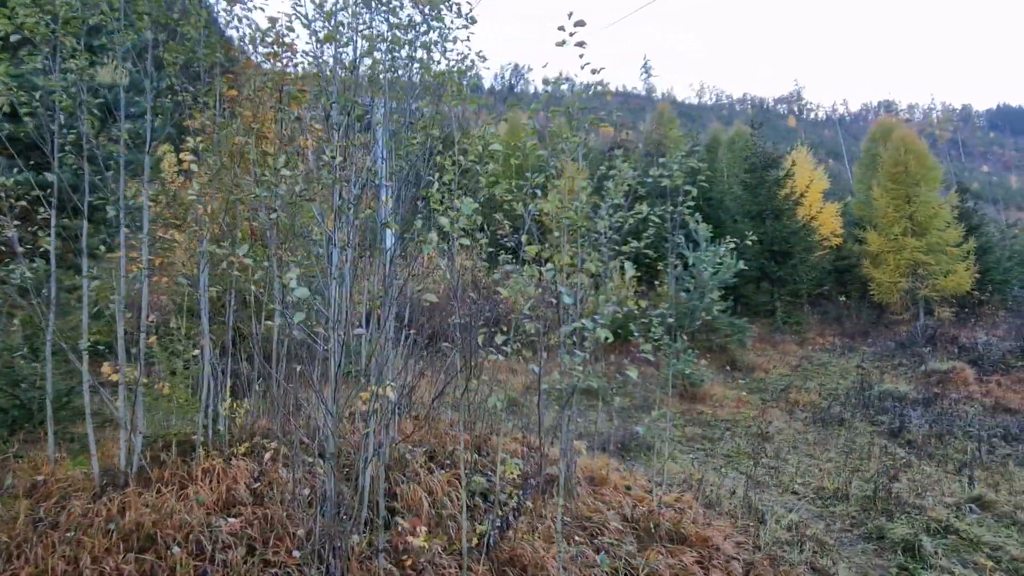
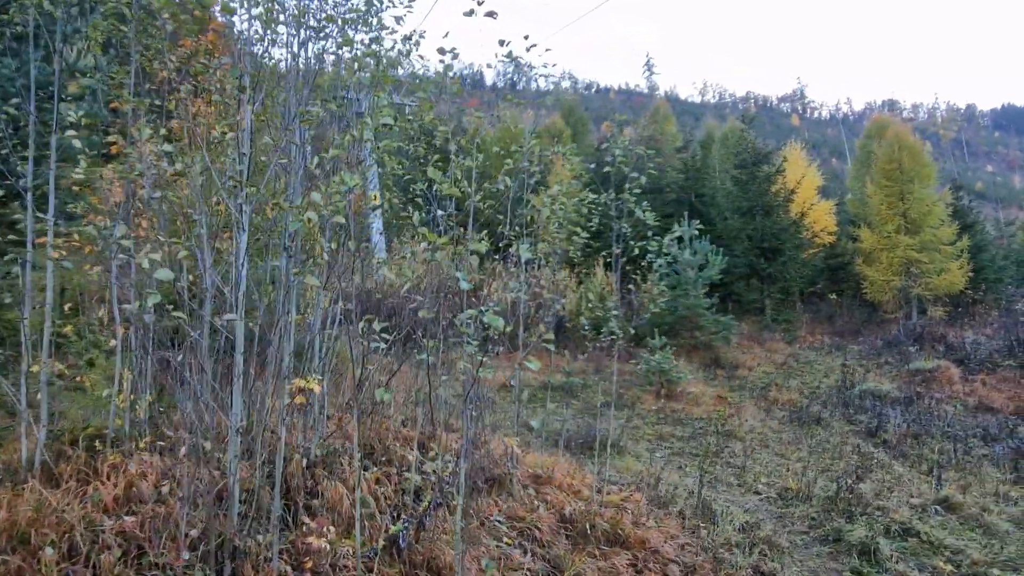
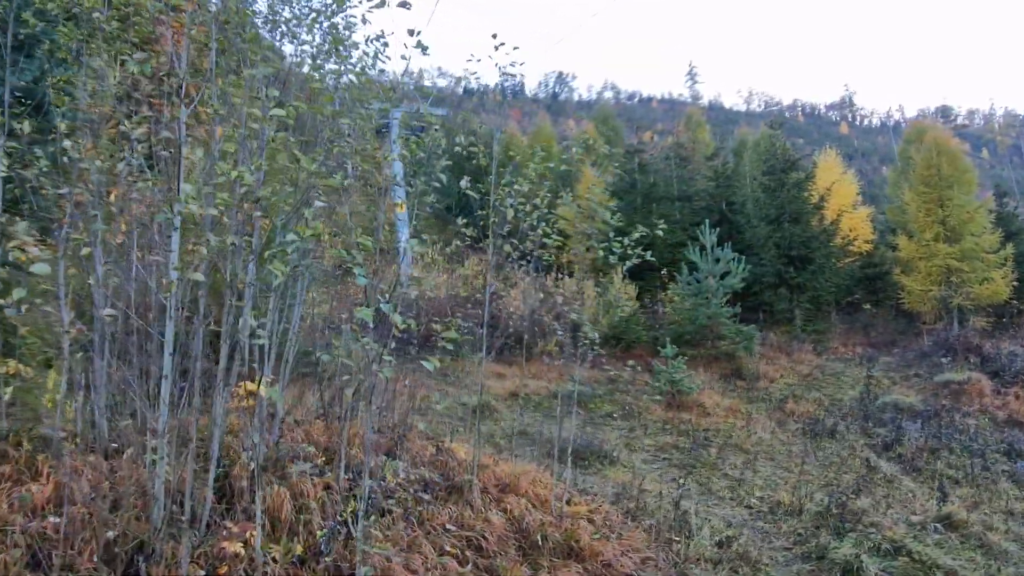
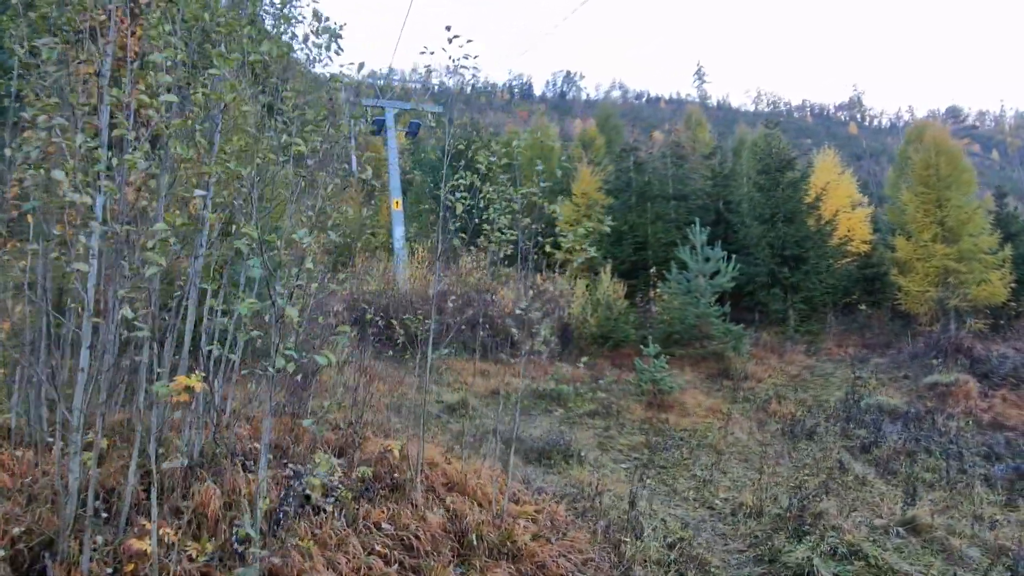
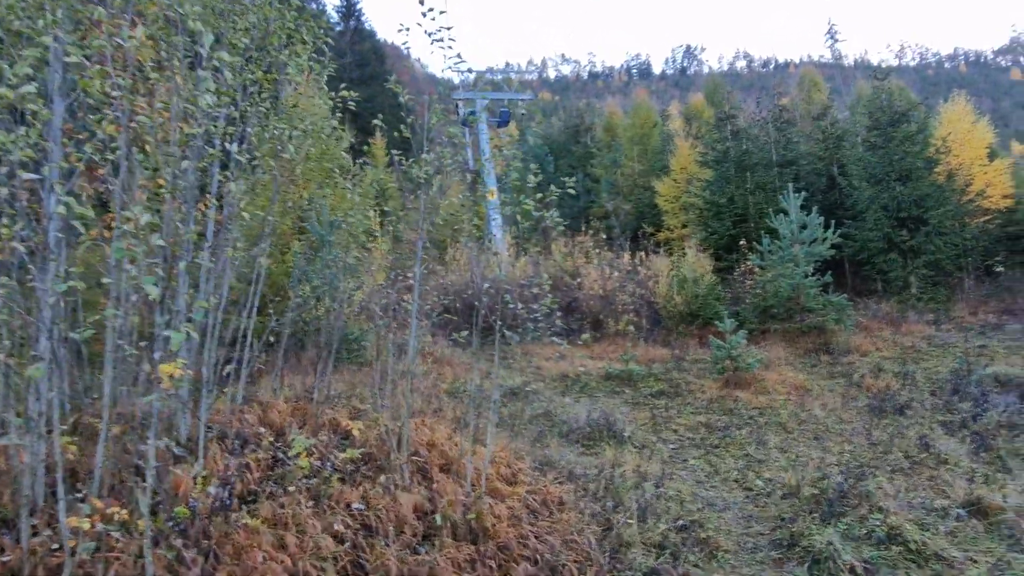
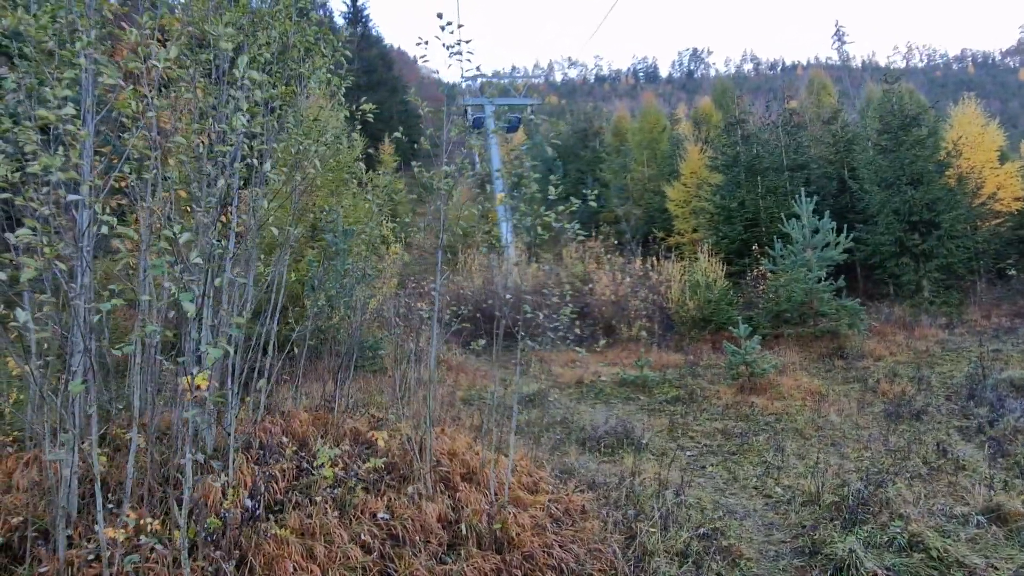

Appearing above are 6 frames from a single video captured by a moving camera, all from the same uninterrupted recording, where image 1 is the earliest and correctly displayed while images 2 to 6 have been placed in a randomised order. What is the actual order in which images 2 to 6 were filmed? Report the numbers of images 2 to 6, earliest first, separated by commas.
2, 3, 4, 6, 5
